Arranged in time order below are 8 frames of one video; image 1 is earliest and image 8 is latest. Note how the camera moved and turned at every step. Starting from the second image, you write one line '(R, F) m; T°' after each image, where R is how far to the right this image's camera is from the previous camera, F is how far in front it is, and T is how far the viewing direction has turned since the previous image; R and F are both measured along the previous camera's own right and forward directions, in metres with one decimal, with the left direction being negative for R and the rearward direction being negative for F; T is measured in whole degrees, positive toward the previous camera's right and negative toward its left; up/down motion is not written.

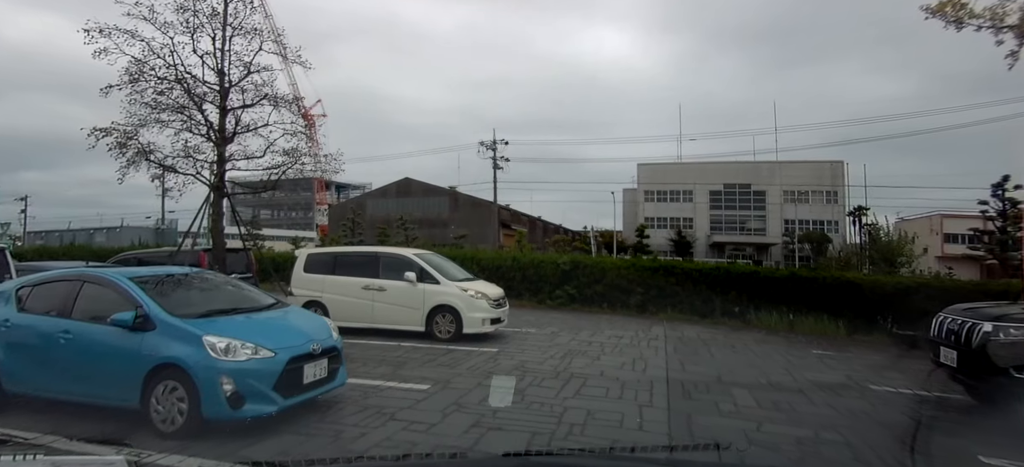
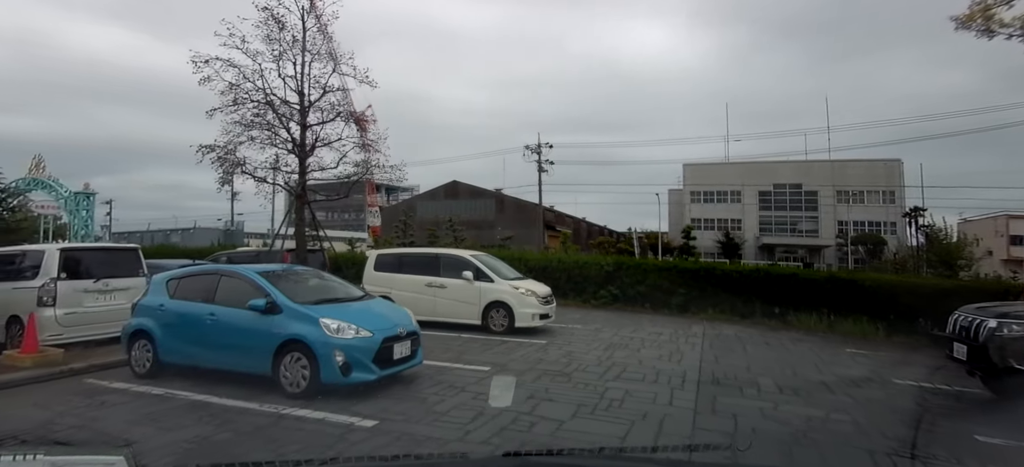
(-0.1, -0.9) m; -5°
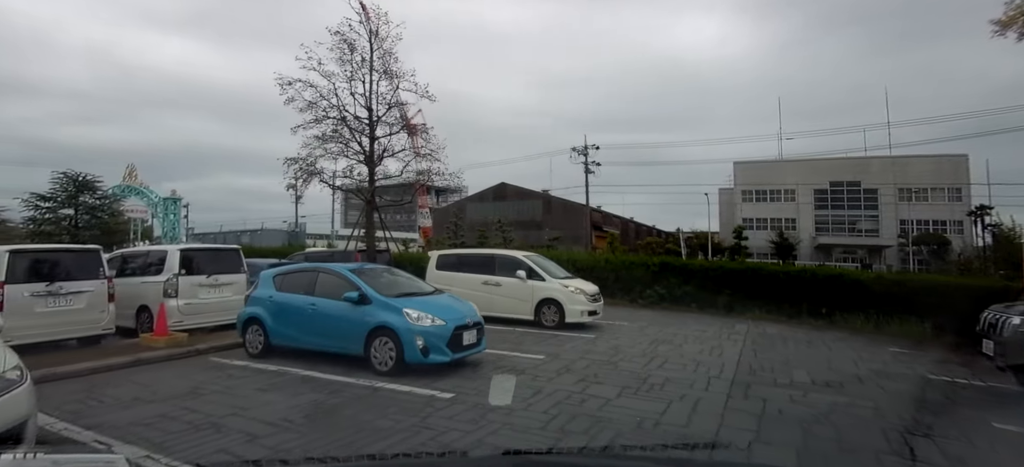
(-0.1, -0.9) m; -5°
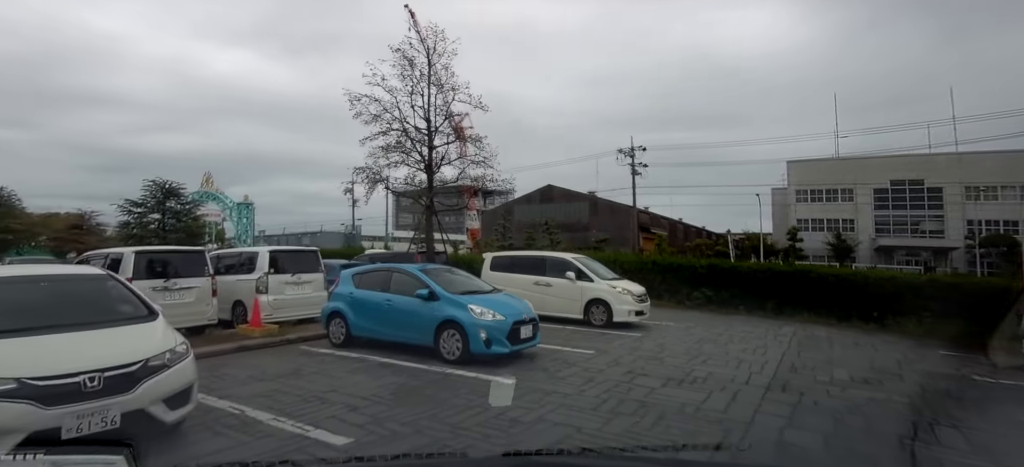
(-0.1, -0.7) m; -5°
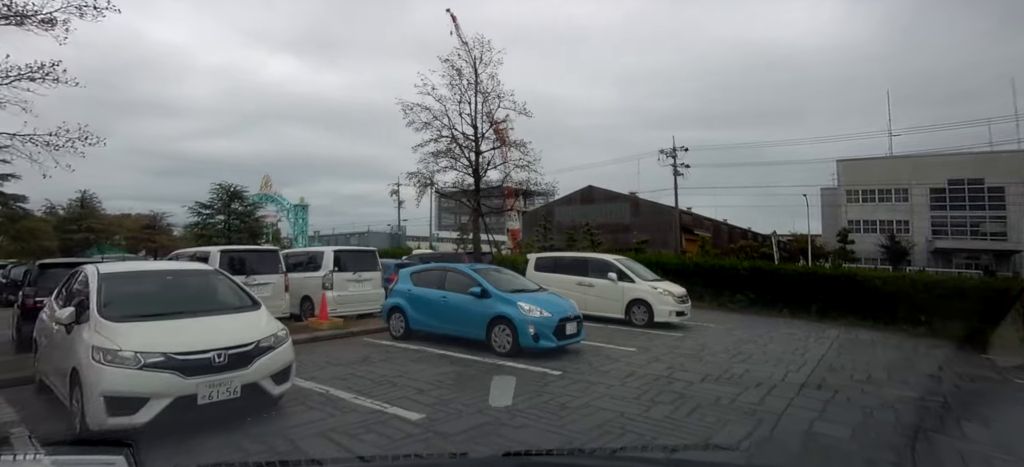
(-0.1, -0.6) m; -4°
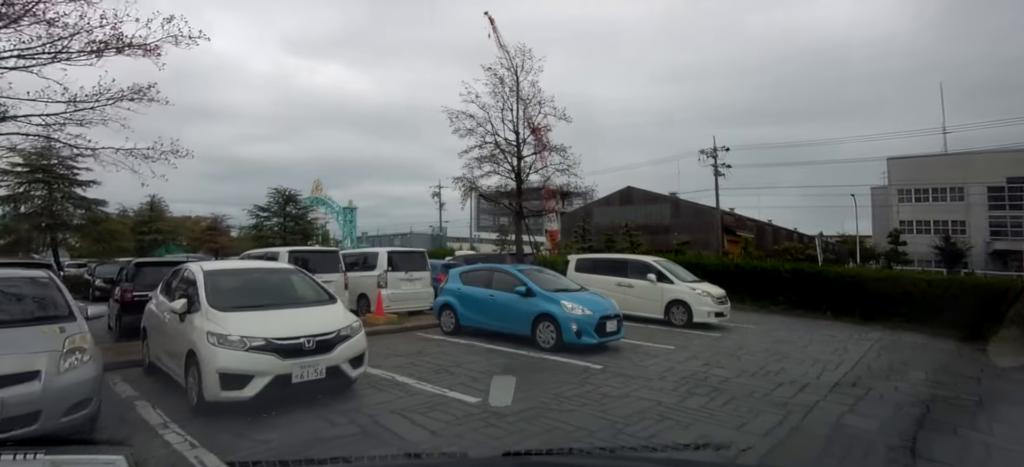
(-0.1, -0.6) m; -4°
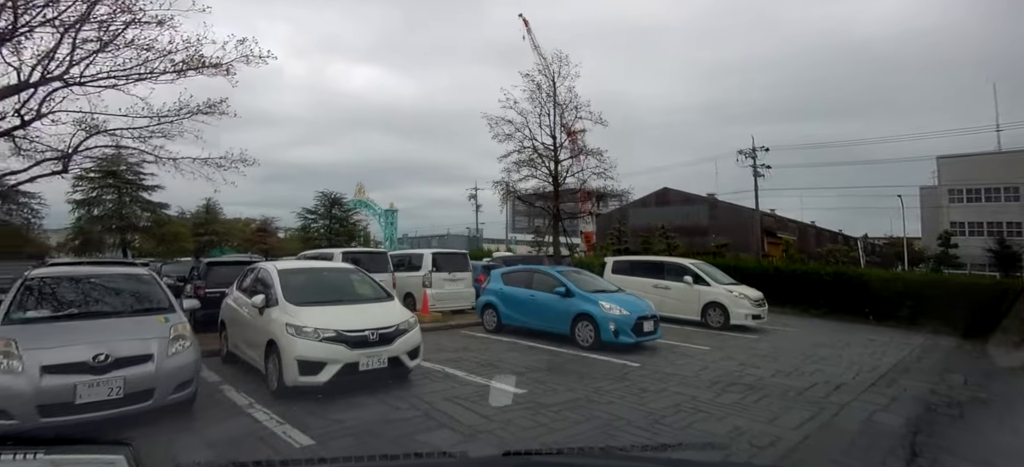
(-0.1, -0.5) m; -4°
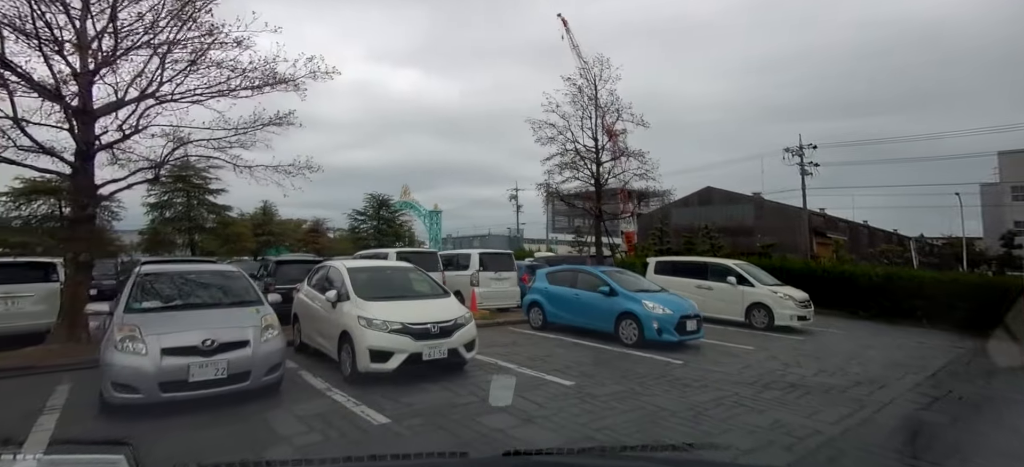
(-0.1, -0.5) m; -4°
